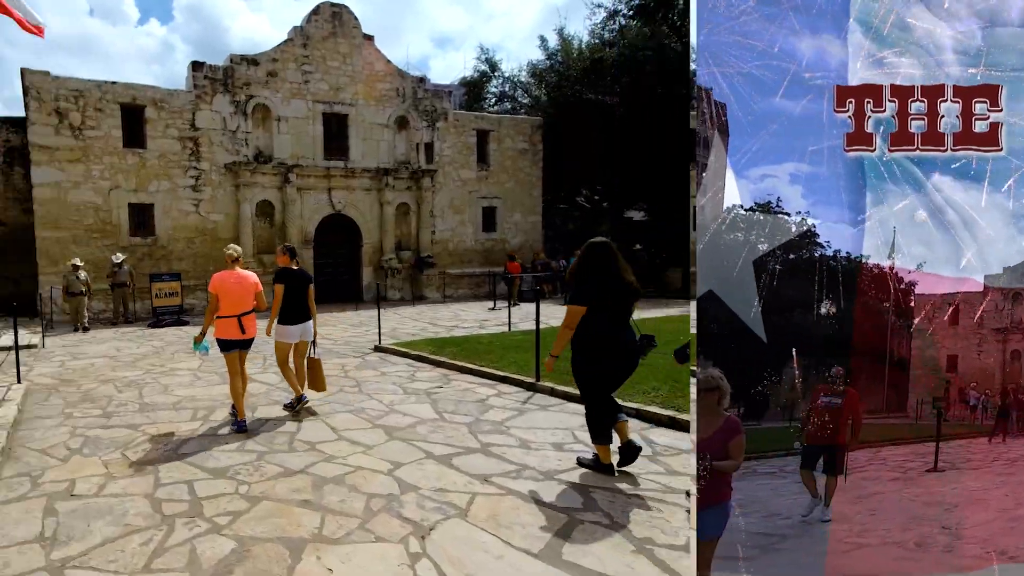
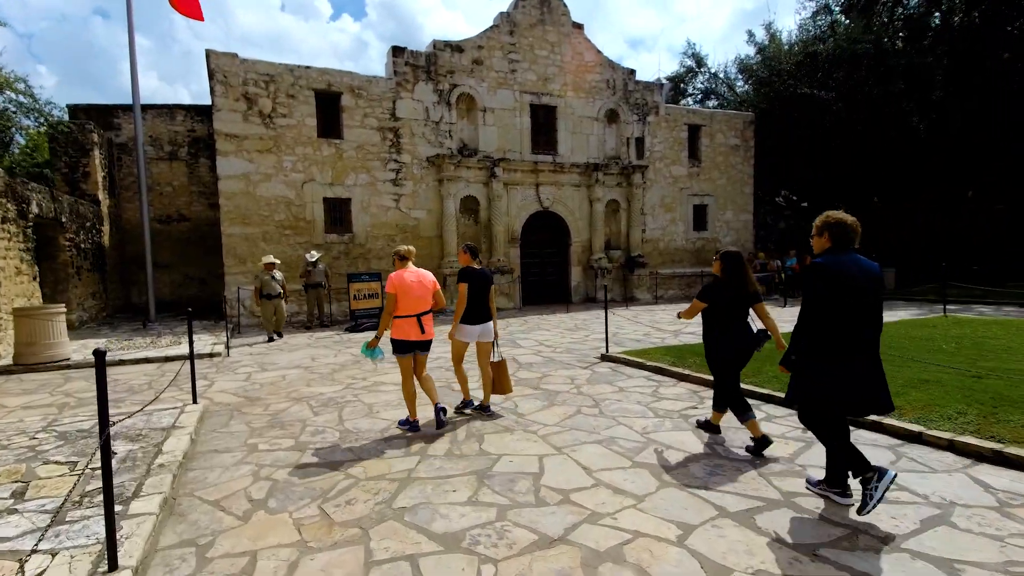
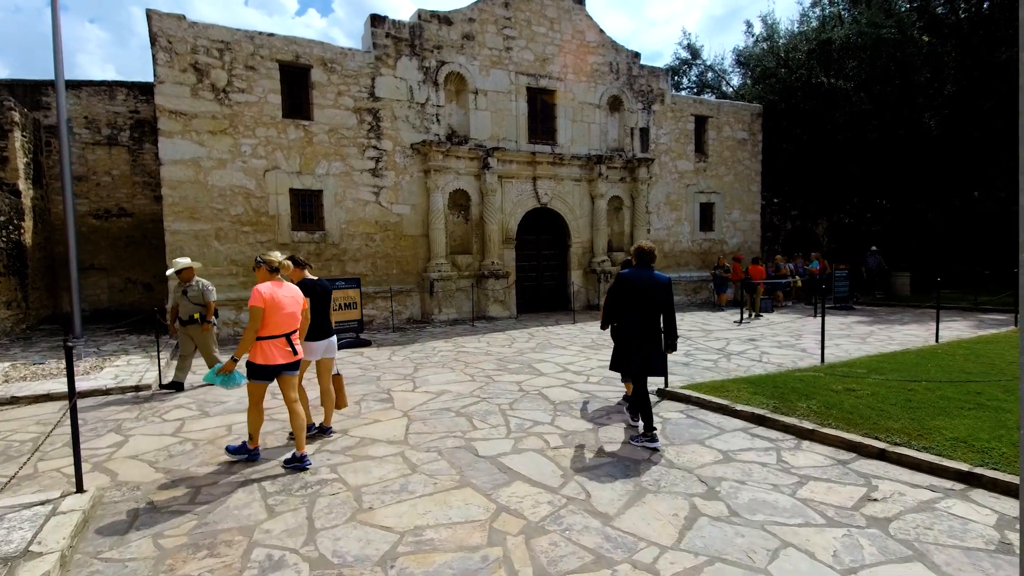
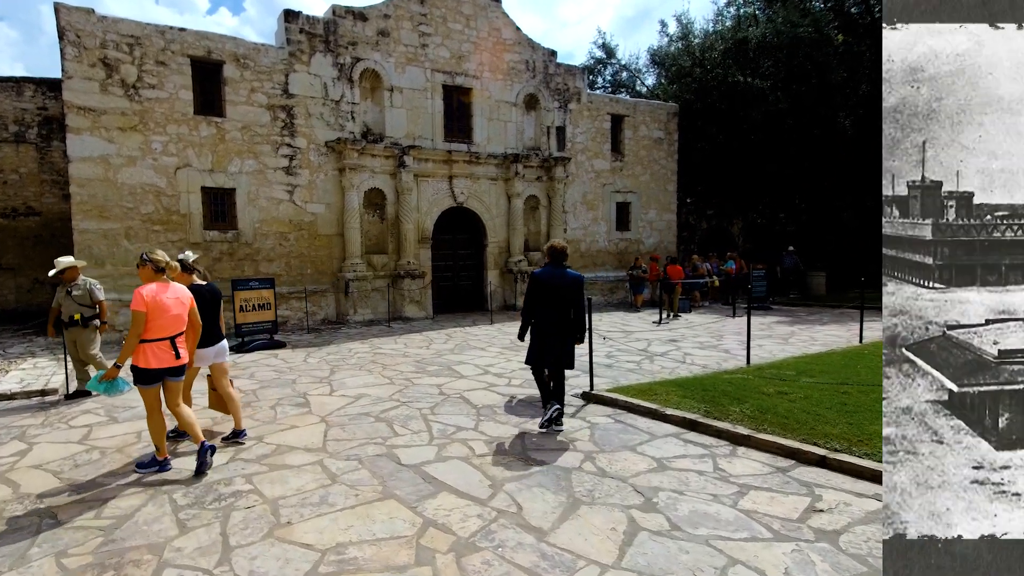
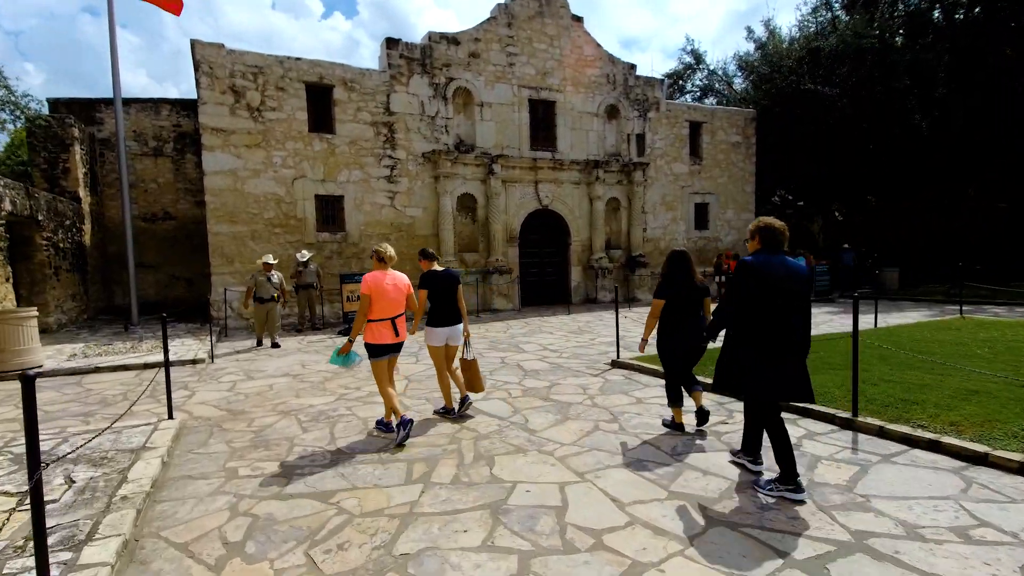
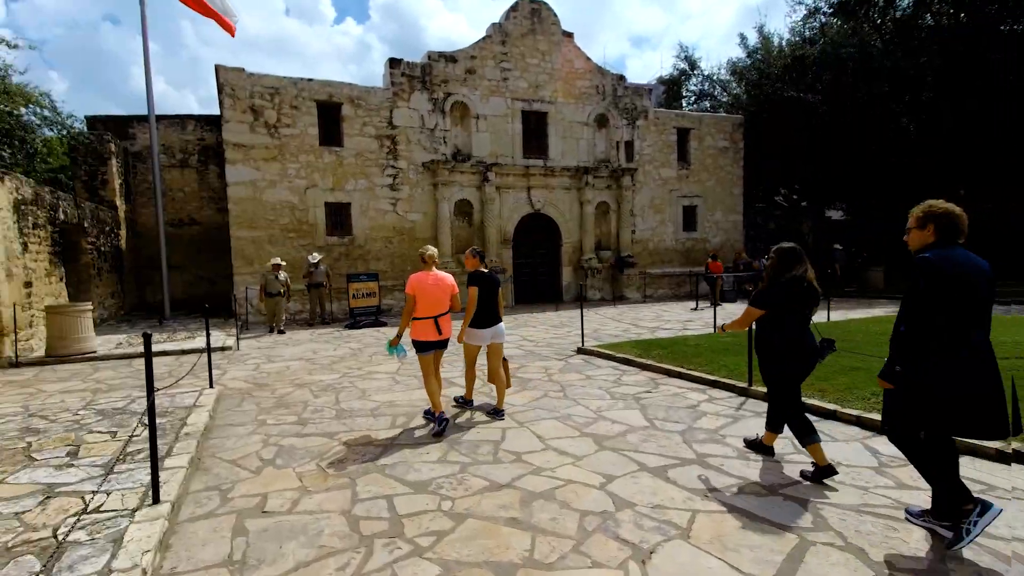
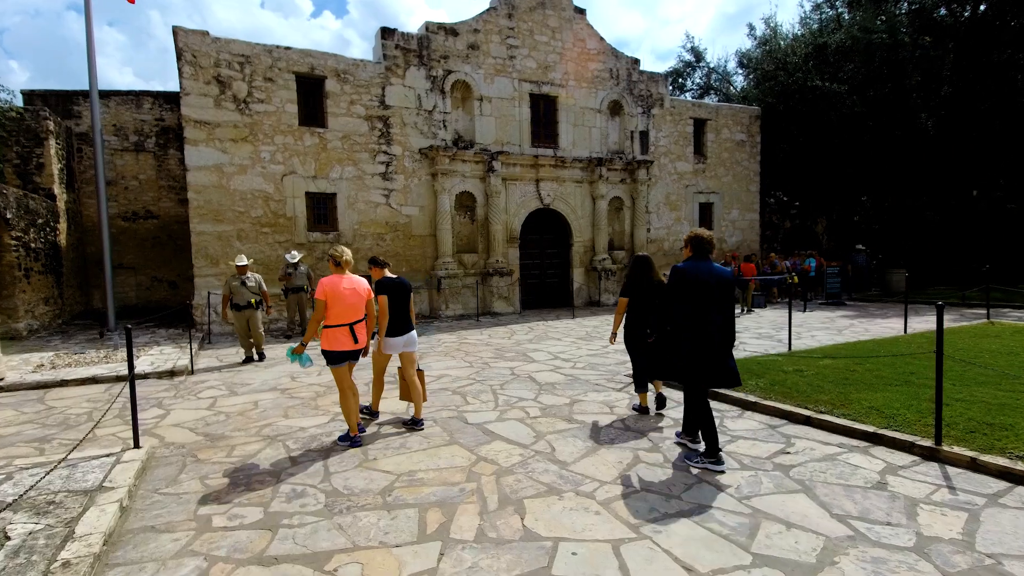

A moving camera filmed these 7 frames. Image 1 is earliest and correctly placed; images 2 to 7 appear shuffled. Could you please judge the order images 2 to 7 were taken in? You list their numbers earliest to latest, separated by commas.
6, 2, 5, 7, 3, 4
